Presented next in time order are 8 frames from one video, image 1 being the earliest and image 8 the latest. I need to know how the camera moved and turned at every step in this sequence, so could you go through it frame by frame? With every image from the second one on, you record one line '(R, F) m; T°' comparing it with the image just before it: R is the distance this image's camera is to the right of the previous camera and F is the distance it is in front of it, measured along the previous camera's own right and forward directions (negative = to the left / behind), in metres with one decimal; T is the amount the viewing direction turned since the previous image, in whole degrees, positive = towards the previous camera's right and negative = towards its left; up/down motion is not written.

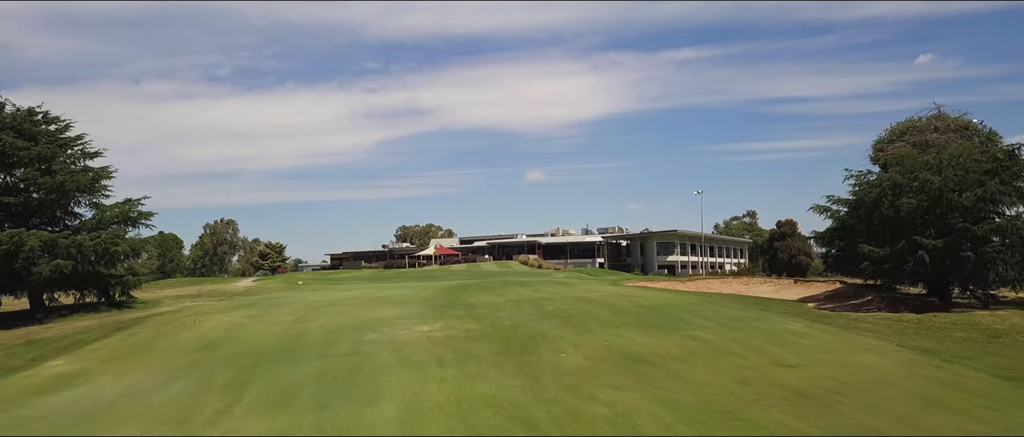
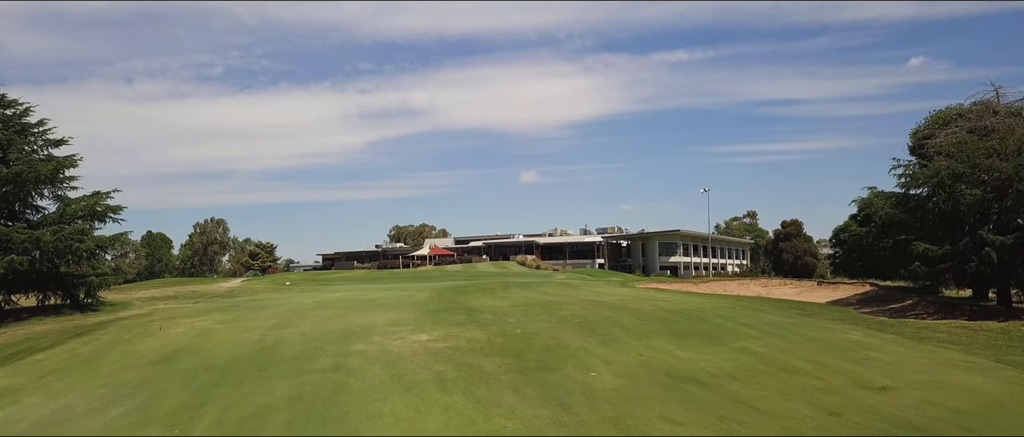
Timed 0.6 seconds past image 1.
(-0.5, +2.9) m; +1°
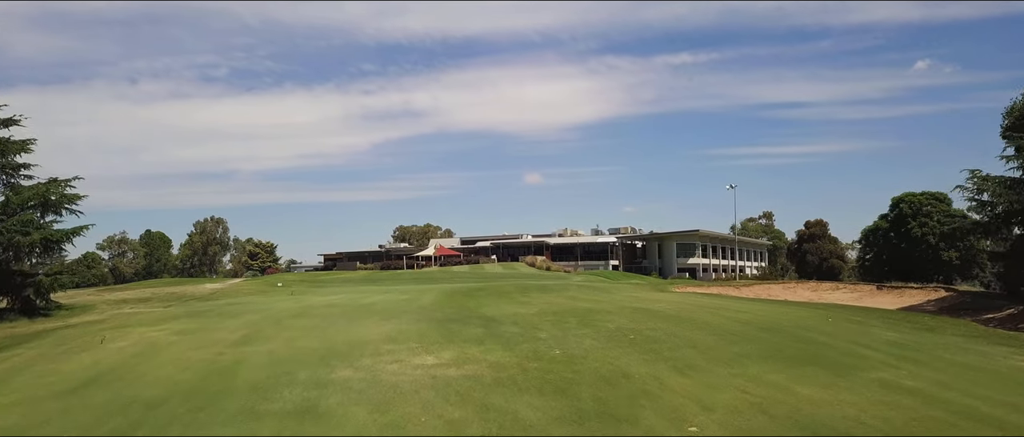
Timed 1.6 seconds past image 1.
(-0.6, +4.5) m; 0°
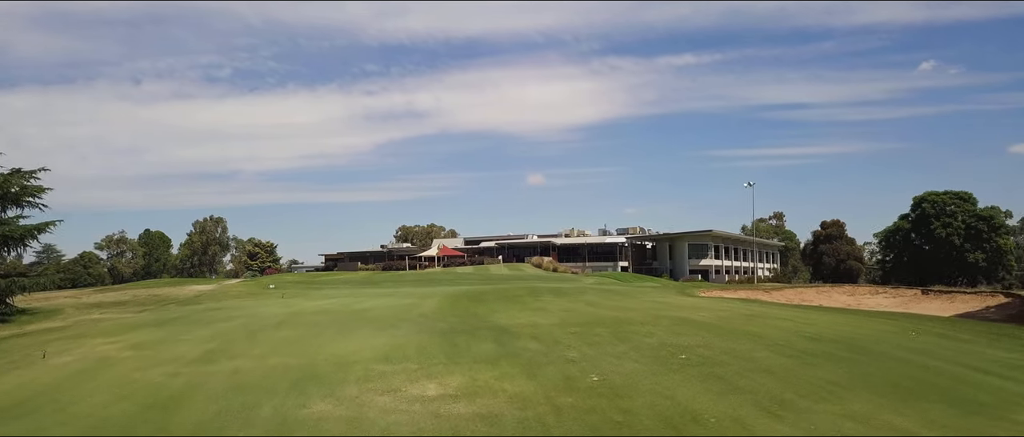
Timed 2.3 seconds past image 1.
(-0.3, +2.8) m; 0°
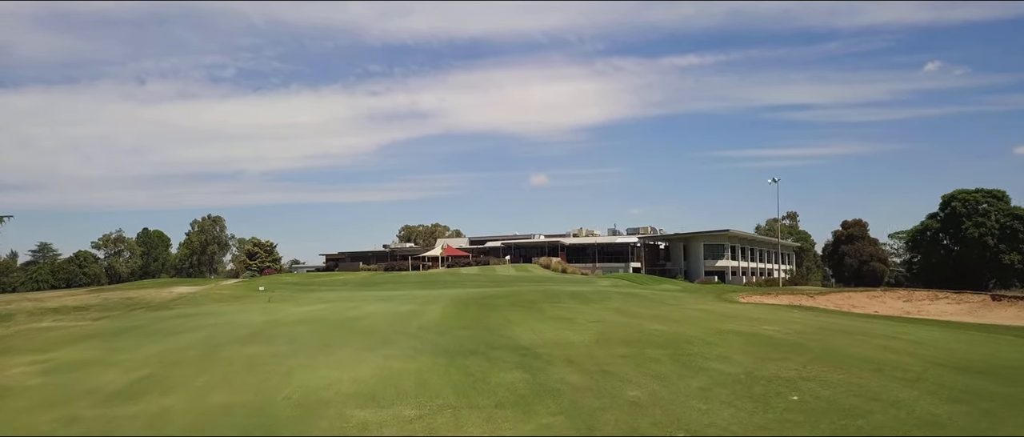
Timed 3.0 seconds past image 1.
(-0.4, +3.5) m; 0°
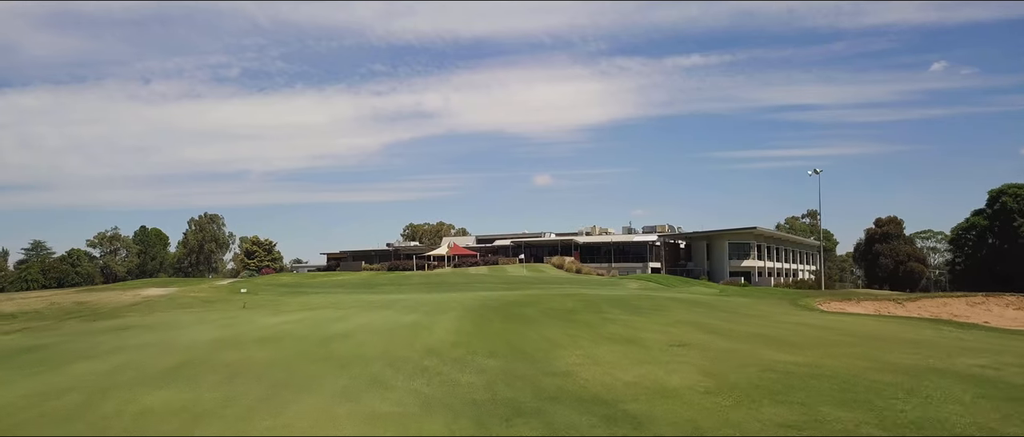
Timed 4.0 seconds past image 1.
(-0.8, +5.0) m; 0°
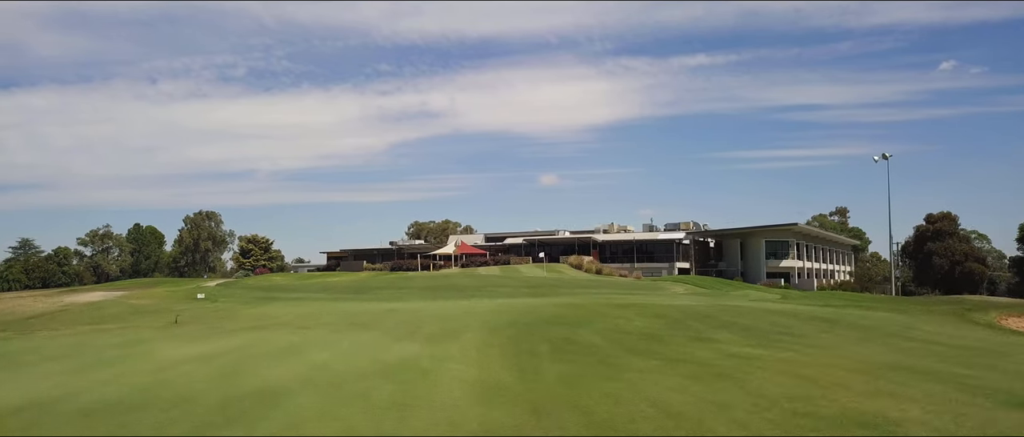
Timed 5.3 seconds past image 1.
(-0.8, +6.8) m; 0°
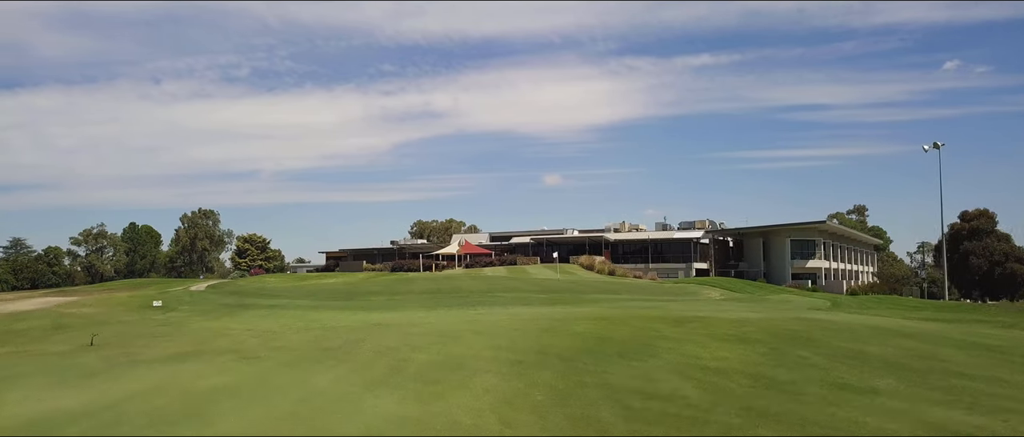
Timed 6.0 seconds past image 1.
(-0.4, +4.1) m; 0°
